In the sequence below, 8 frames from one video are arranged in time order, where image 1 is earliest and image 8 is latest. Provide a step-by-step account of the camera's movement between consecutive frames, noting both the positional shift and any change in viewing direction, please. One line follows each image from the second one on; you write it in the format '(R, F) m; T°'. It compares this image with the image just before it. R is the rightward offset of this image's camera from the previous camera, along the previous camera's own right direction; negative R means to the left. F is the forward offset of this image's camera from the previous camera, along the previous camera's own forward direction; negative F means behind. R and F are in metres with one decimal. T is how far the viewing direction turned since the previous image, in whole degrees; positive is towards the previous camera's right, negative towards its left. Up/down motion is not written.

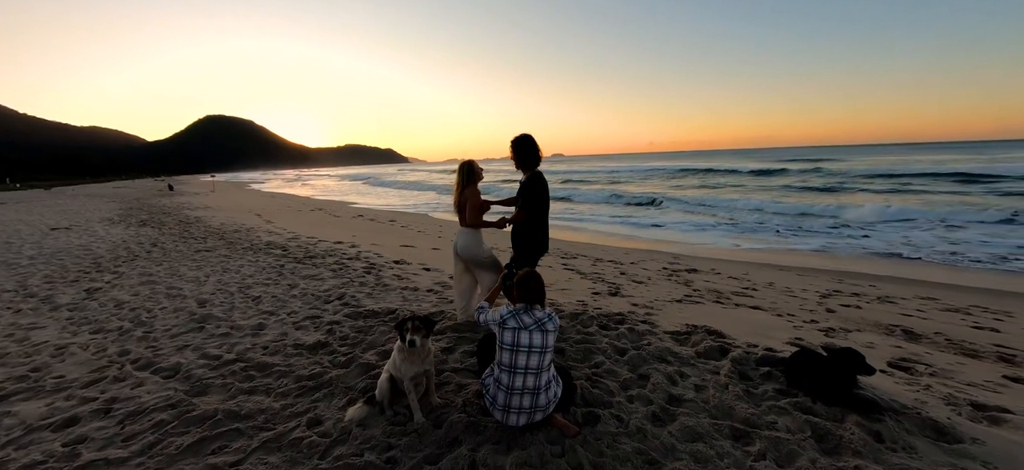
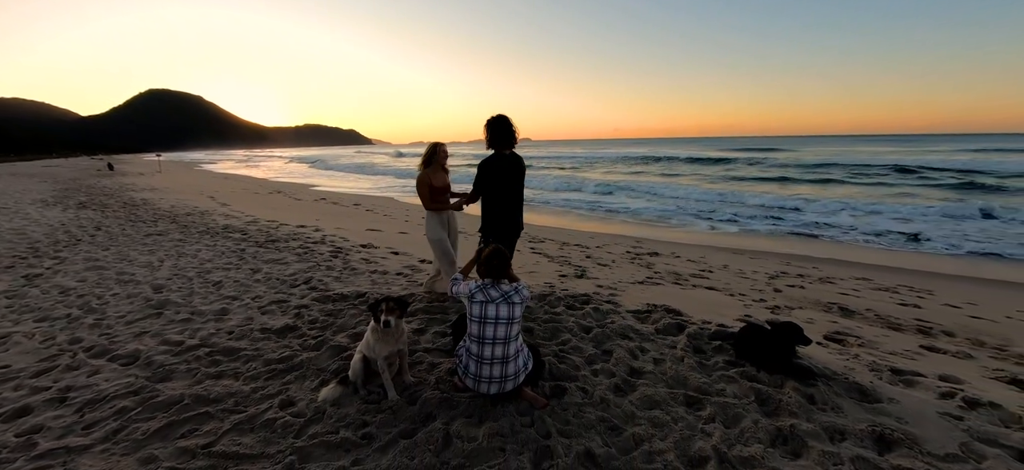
(0.0, -0.1) m; +5°
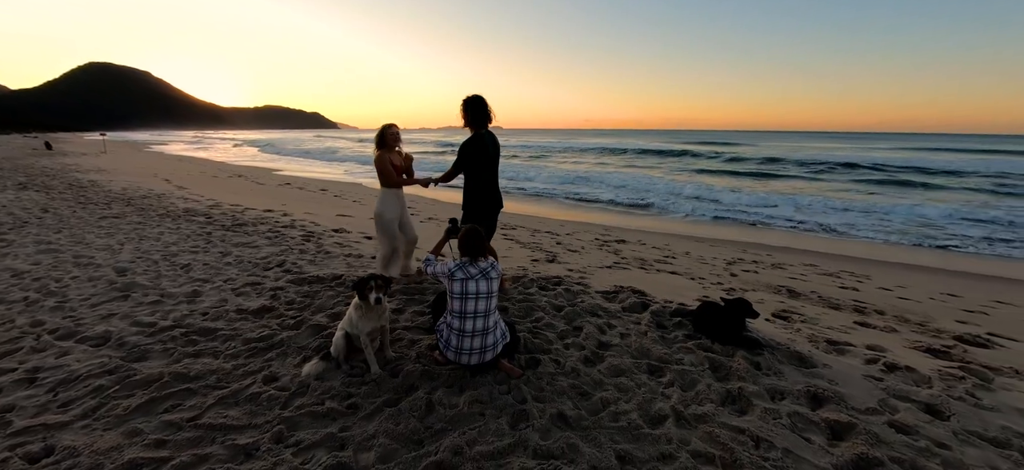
(-0.1, -0.1) m; +4°
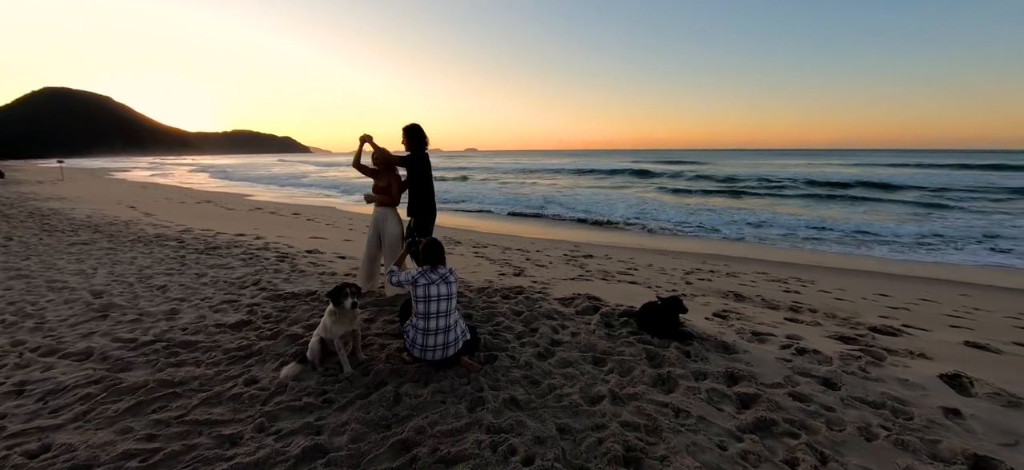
(+0.2, -0.4) m; +3°
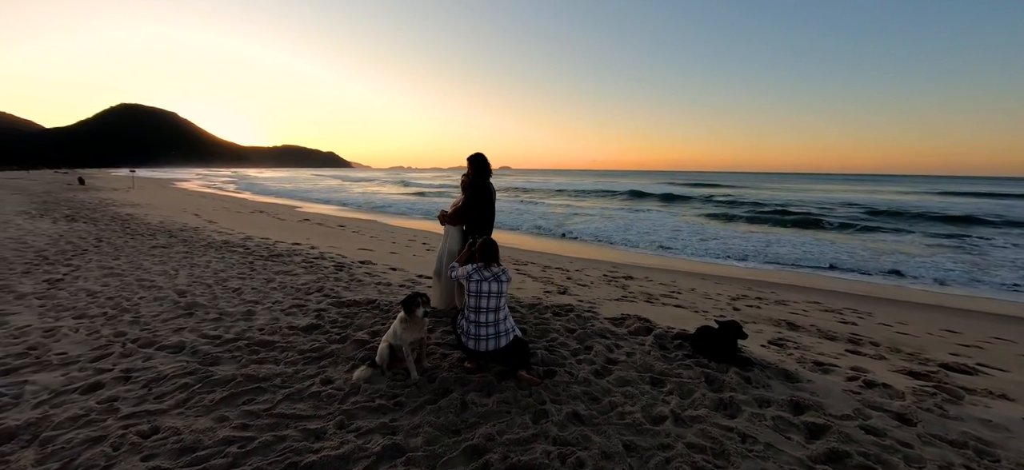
(-0.3, -0.1) m; -4°
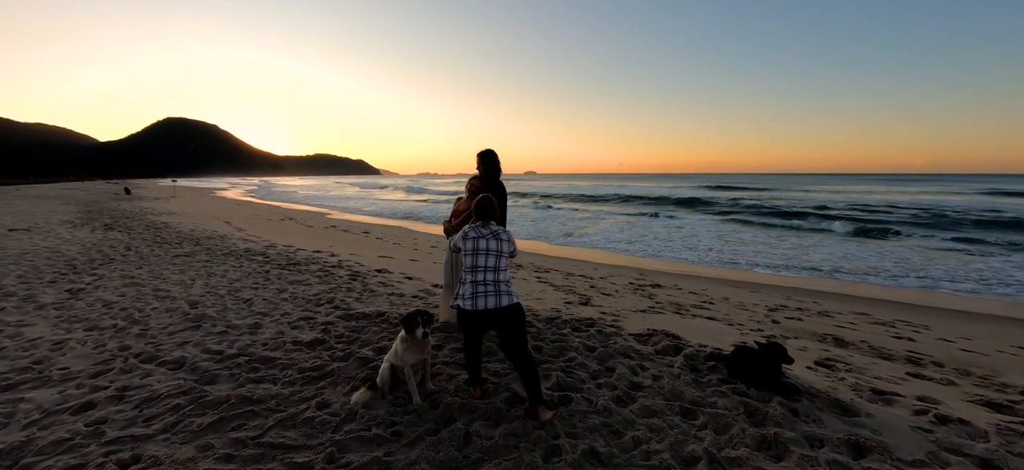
(+0.1, +0.3) m; -4°
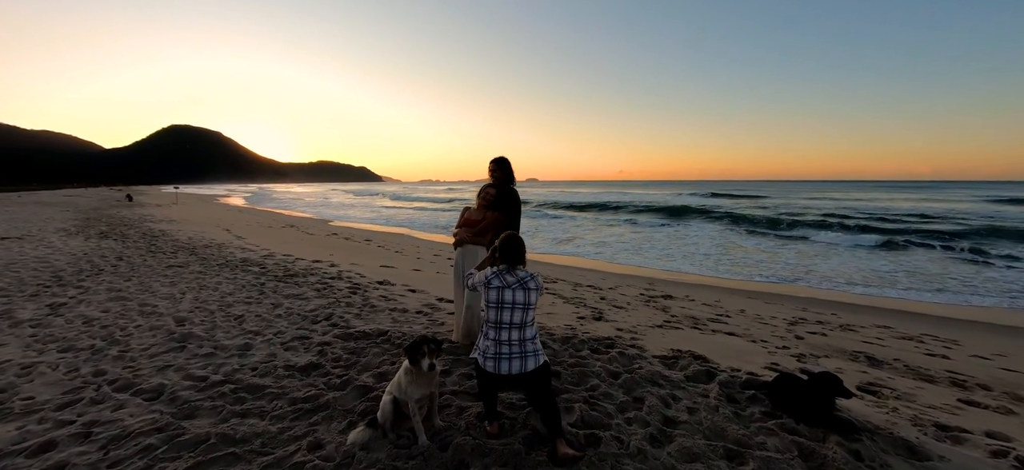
(-0.1, +0.3) m; 0°
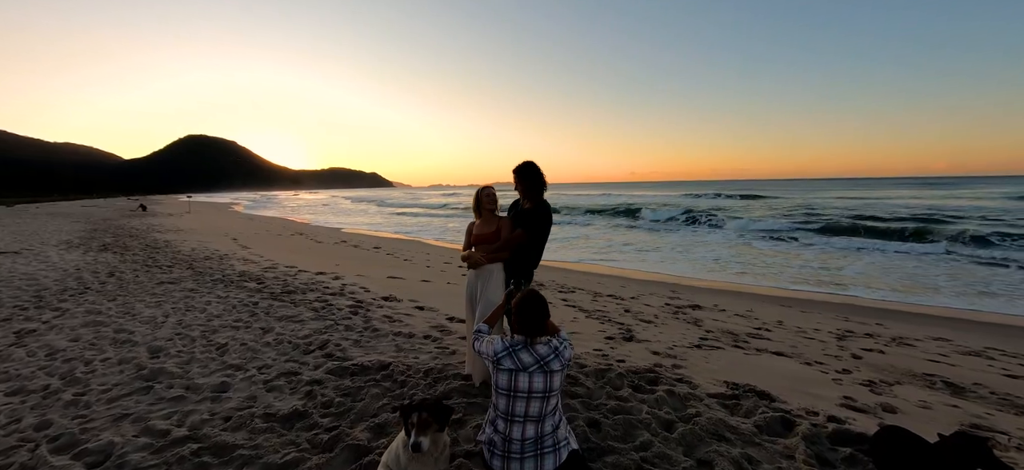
(-0.1, +0.6) m; -2°
